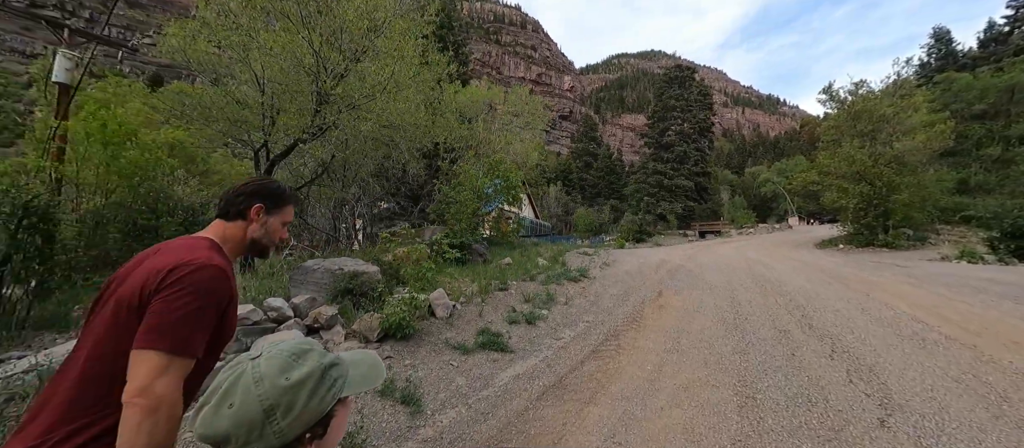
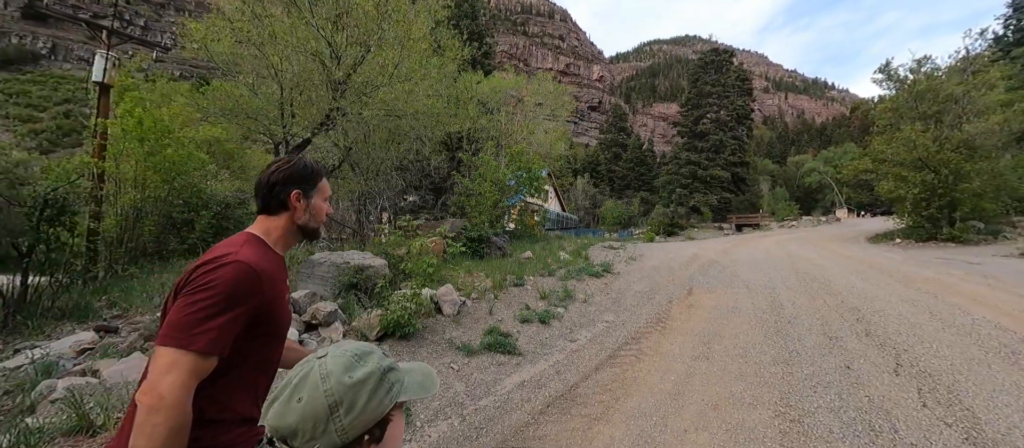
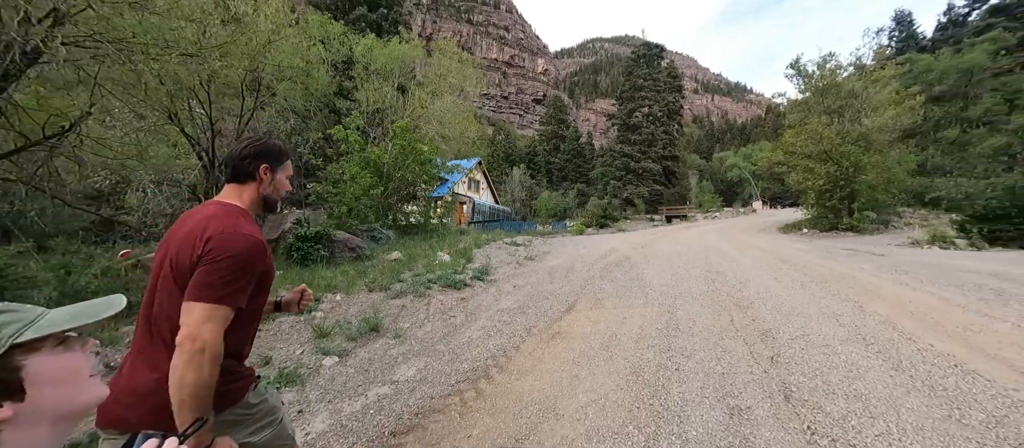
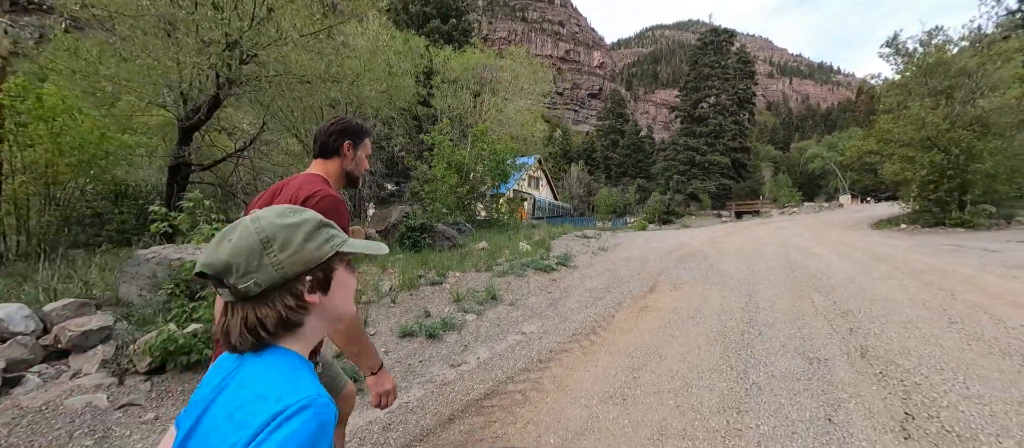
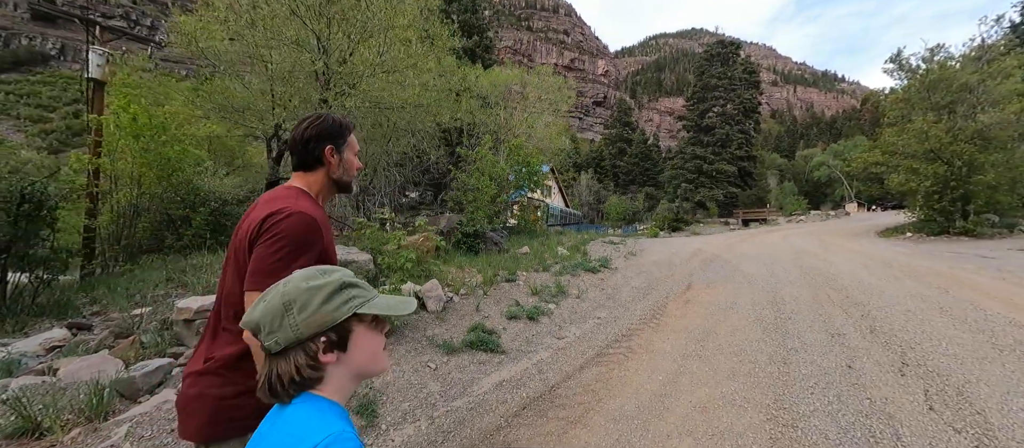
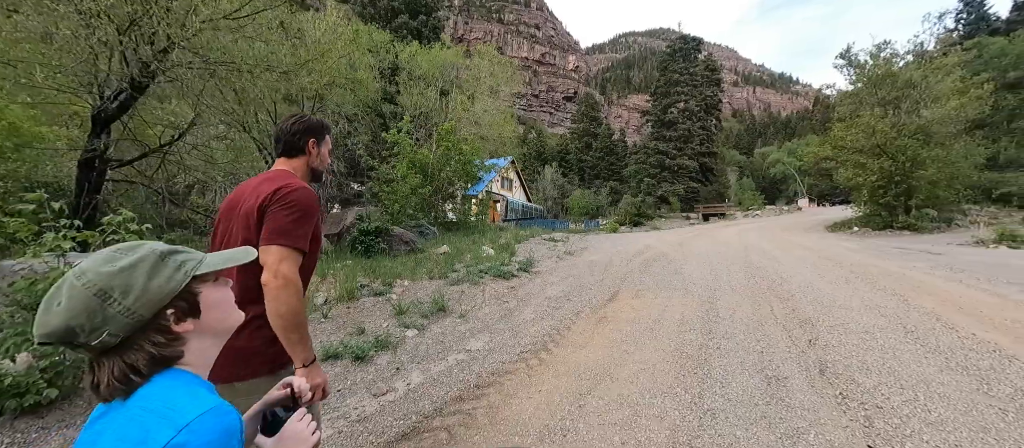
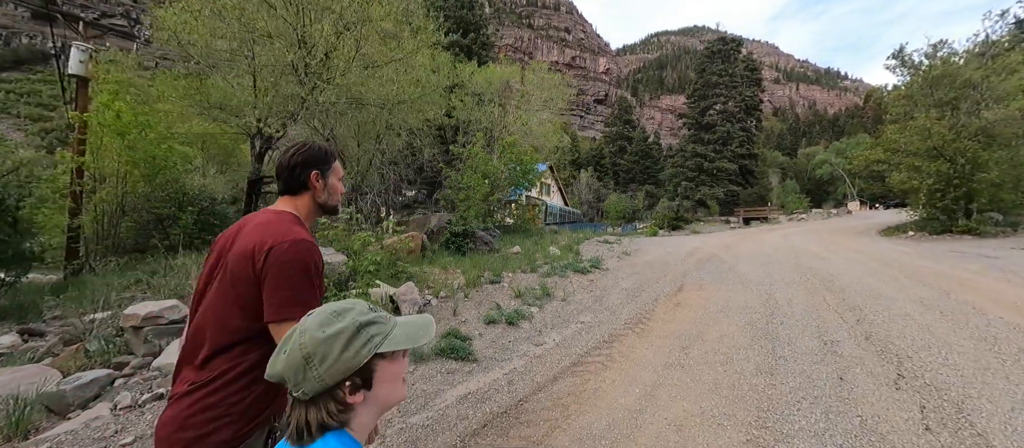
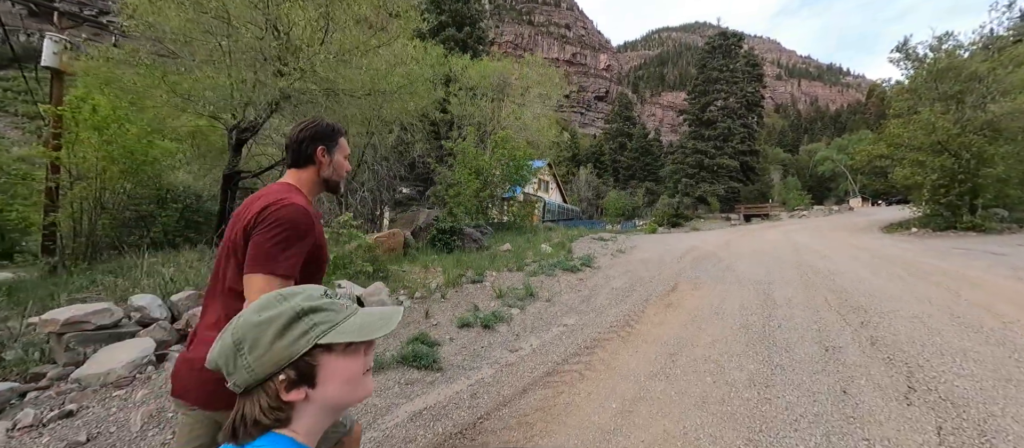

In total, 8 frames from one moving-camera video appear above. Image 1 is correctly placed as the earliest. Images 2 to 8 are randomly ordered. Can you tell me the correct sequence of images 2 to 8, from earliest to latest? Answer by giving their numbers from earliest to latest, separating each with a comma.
2, 5, 7, 8, 4, 6, 3
